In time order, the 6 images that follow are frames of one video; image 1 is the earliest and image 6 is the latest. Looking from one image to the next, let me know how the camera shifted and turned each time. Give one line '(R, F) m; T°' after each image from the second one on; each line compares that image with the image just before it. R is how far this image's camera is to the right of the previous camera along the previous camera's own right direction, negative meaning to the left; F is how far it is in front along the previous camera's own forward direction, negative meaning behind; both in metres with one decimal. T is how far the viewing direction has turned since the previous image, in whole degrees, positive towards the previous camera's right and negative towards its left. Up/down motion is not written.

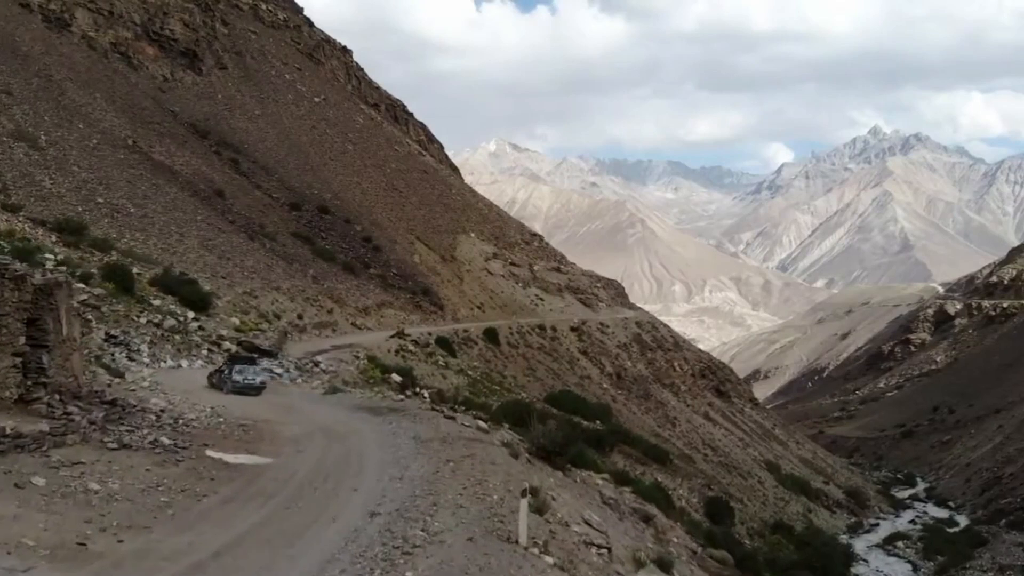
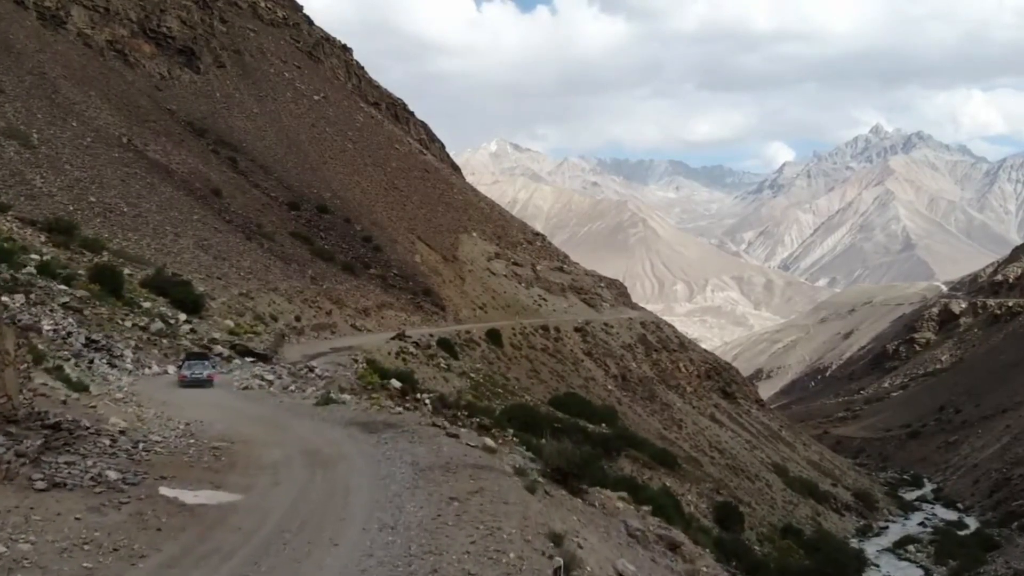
(-0.1, +1.3) m; 0°
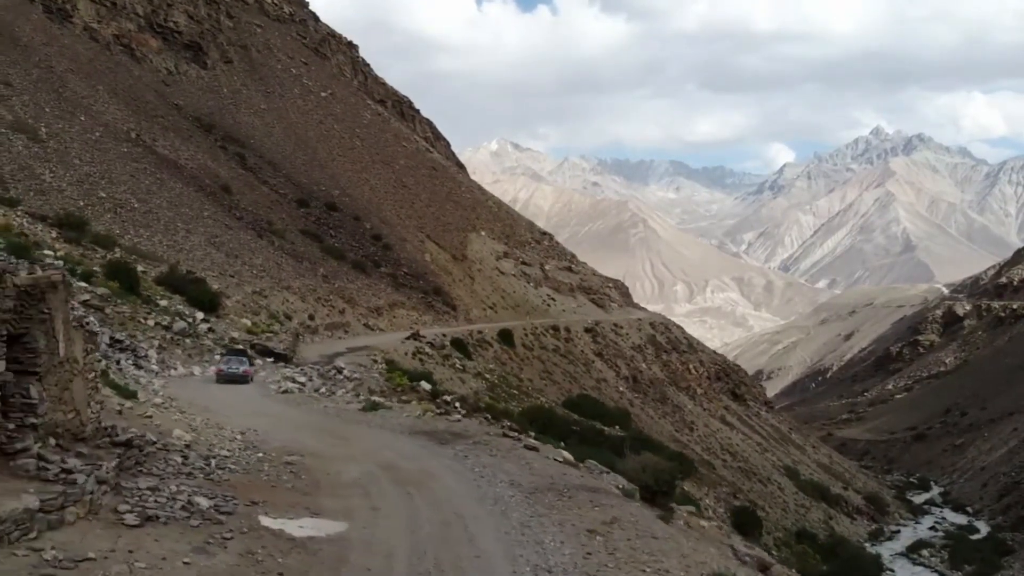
(-1.0, +0.9) m; 0°
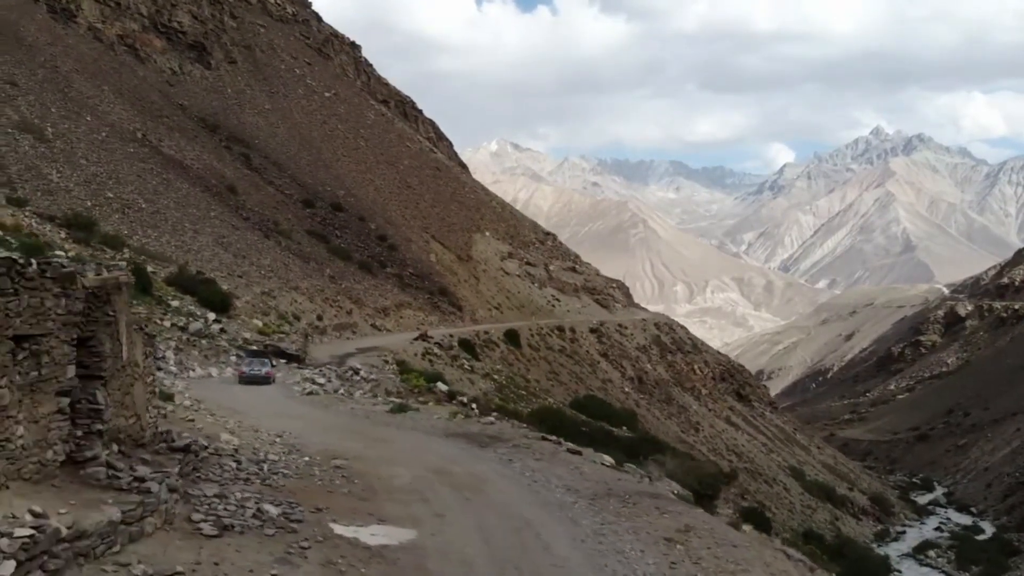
(-0.5, +0.2) m; 0°
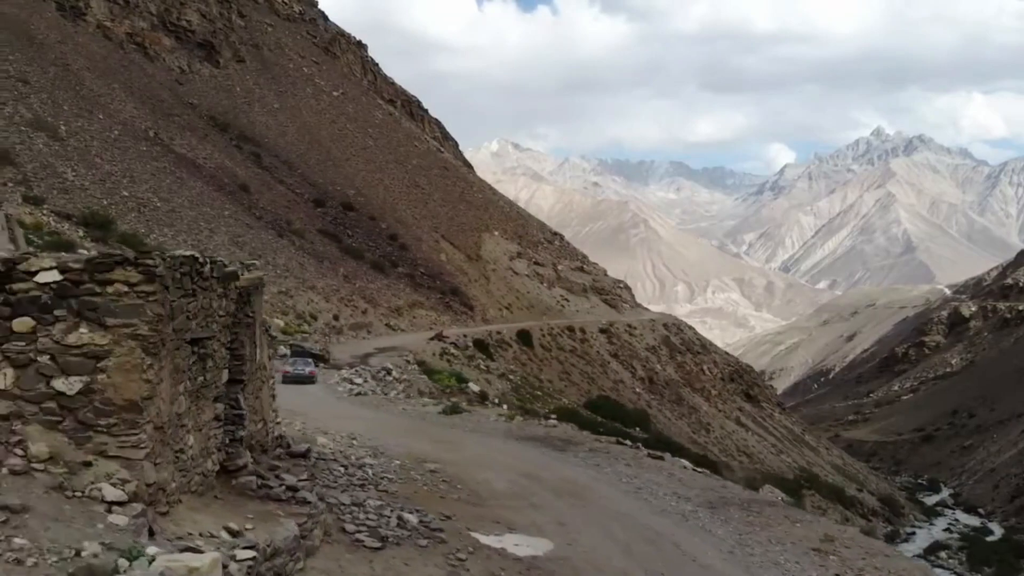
(-0.9, +0.2) m; 0°
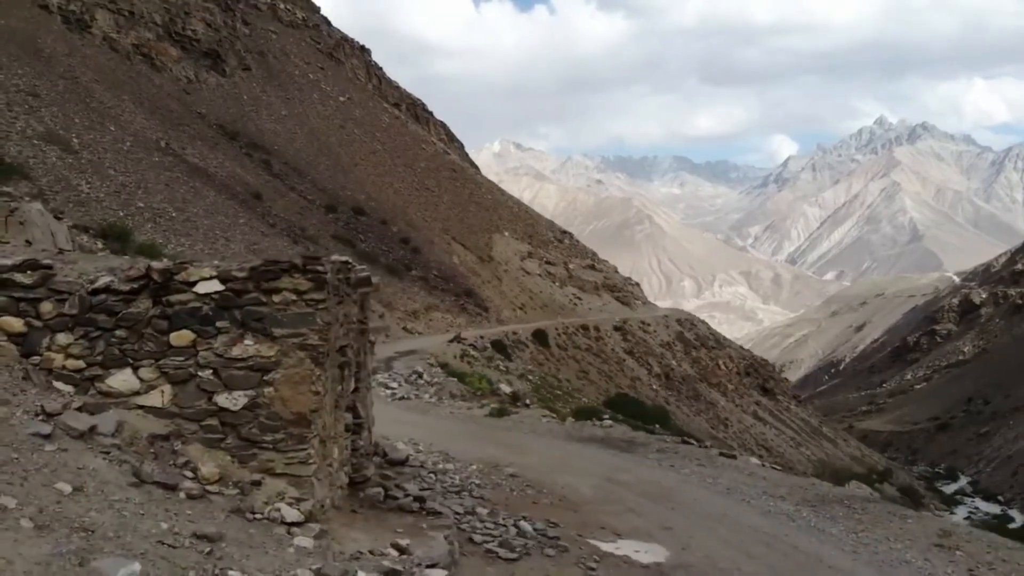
(-0.6, +0.2) m; 0°
